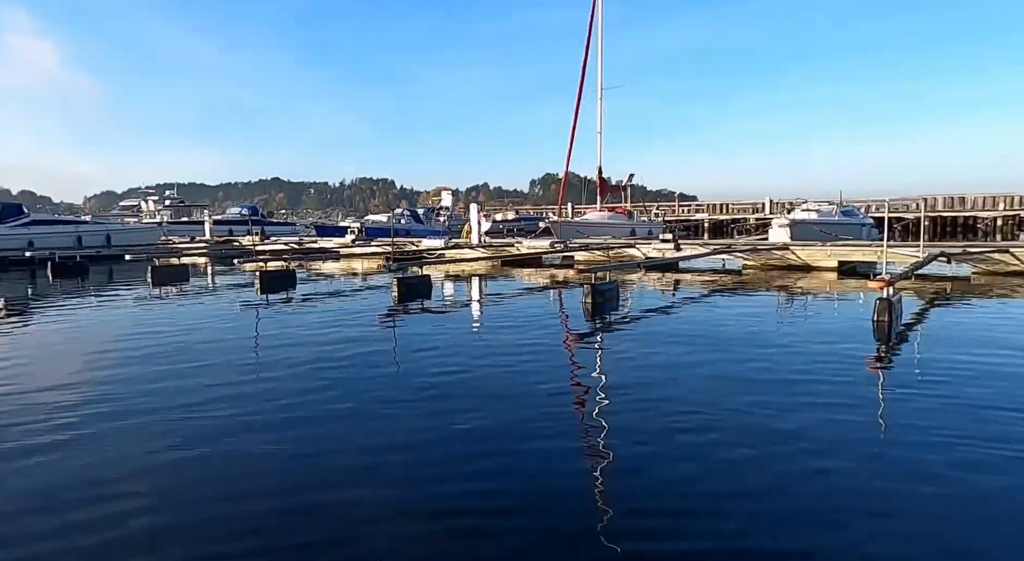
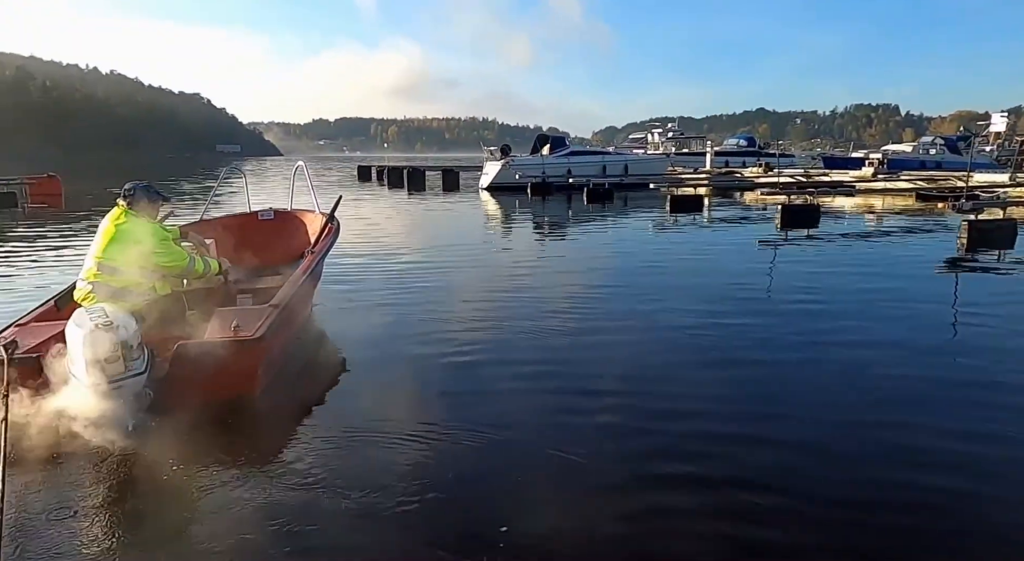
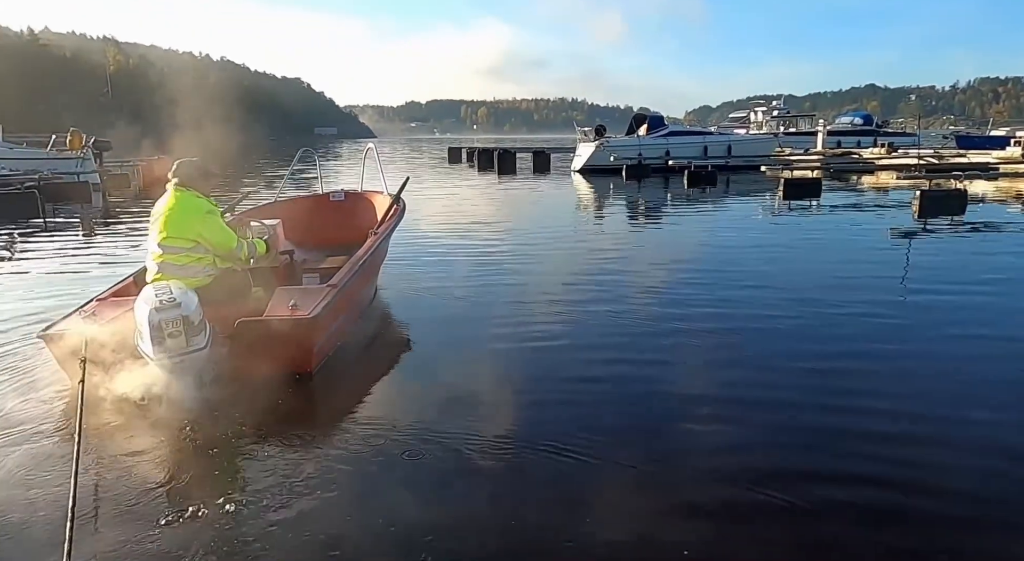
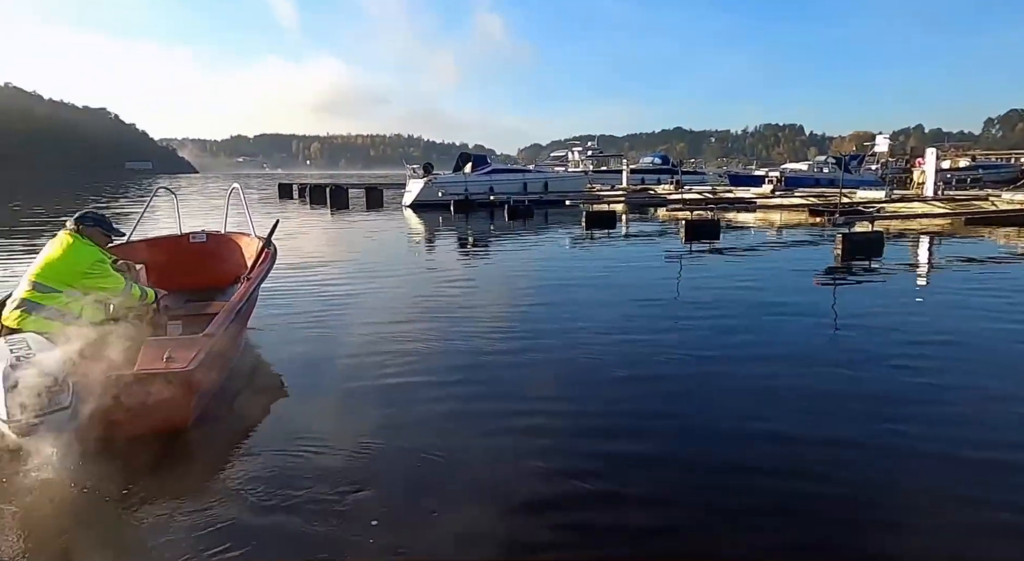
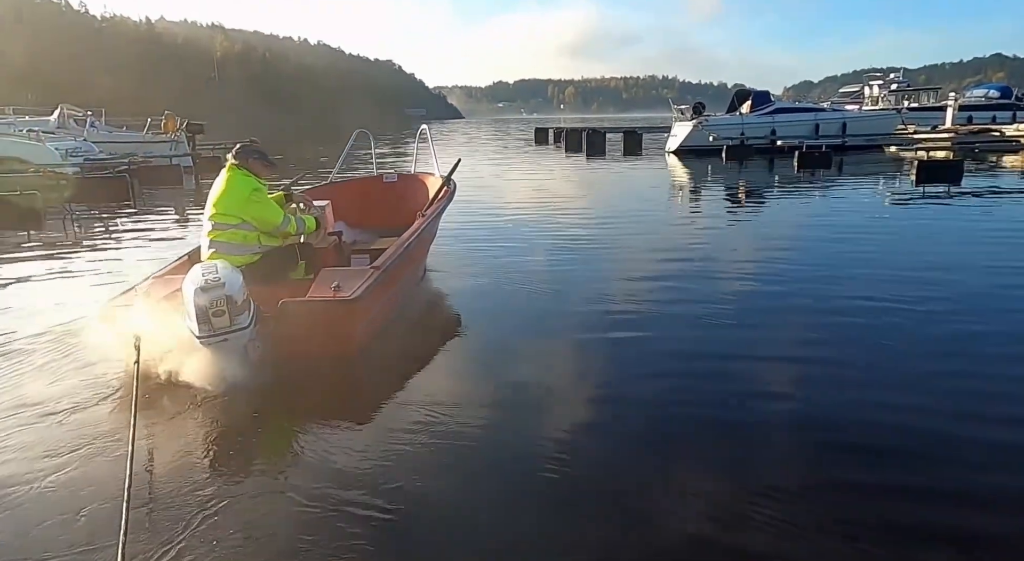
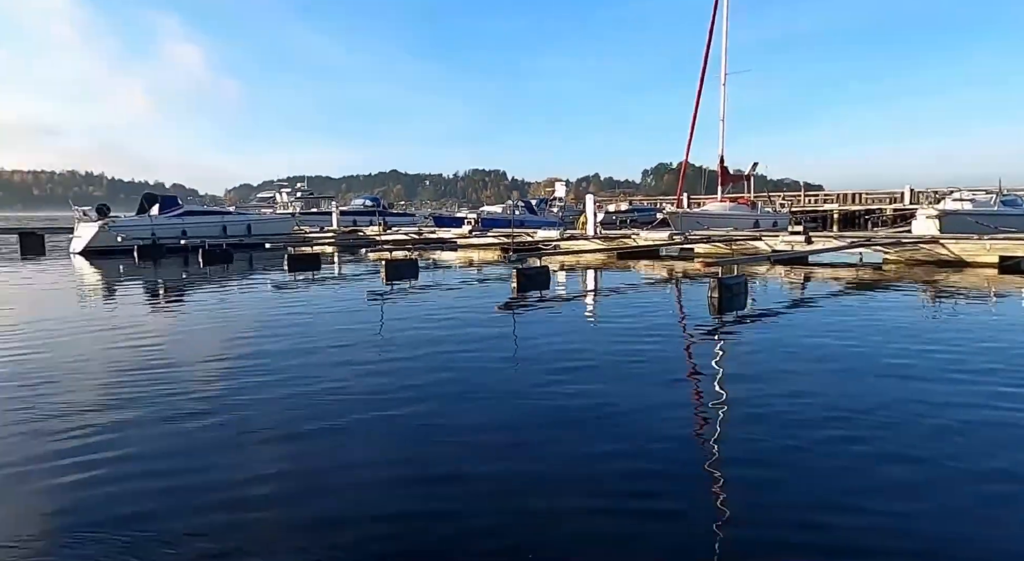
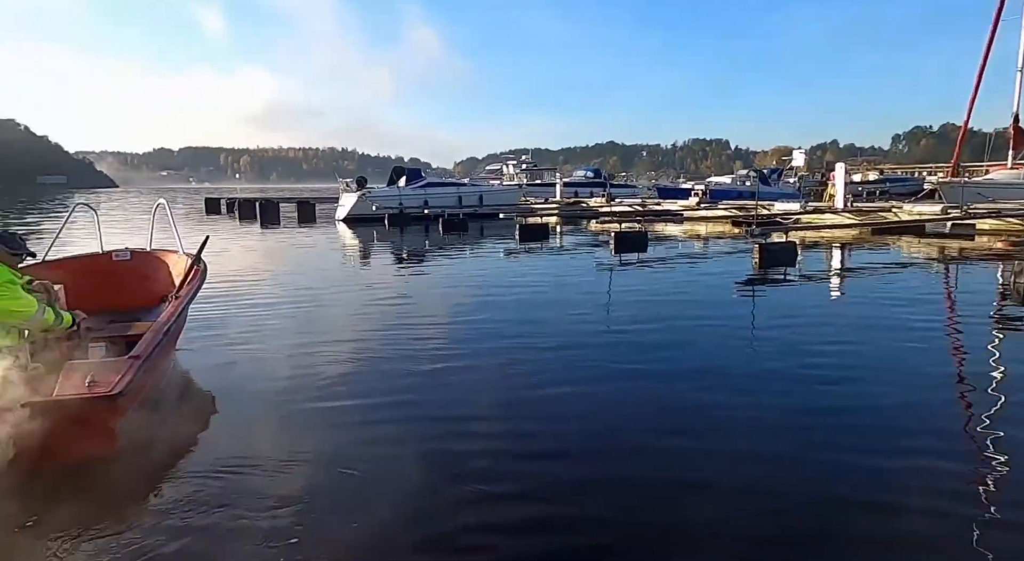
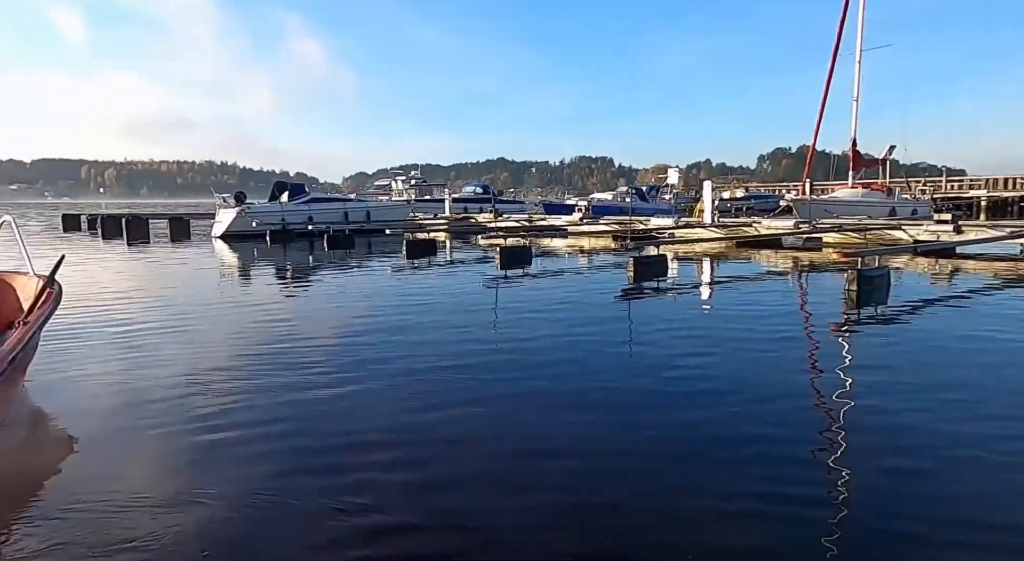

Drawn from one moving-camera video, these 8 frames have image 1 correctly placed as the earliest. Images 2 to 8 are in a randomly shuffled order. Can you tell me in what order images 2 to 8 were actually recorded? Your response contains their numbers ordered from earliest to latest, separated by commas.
6, 8, 7, 4, 2, 3, 5
